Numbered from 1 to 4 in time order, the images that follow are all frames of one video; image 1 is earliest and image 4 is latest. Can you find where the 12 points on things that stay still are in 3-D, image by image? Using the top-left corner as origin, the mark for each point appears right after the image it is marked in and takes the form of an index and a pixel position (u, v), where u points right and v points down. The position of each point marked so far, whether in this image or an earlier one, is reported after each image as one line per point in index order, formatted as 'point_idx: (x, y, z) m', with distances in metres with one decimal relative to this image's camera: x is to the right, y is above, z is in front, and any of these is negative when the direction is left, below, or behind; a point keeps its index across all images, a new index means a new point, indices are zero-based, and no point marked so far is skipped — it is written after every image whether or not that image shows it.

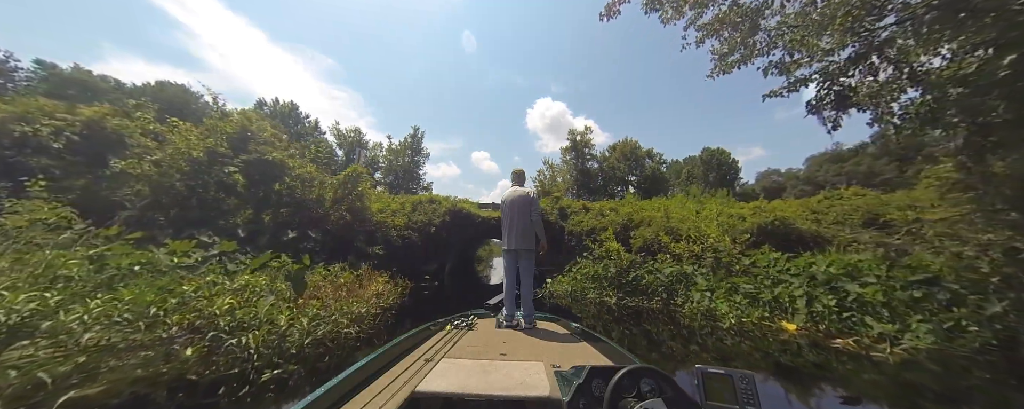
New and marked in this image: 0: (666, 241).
0: (+3.2, -0.8, +5.9) m
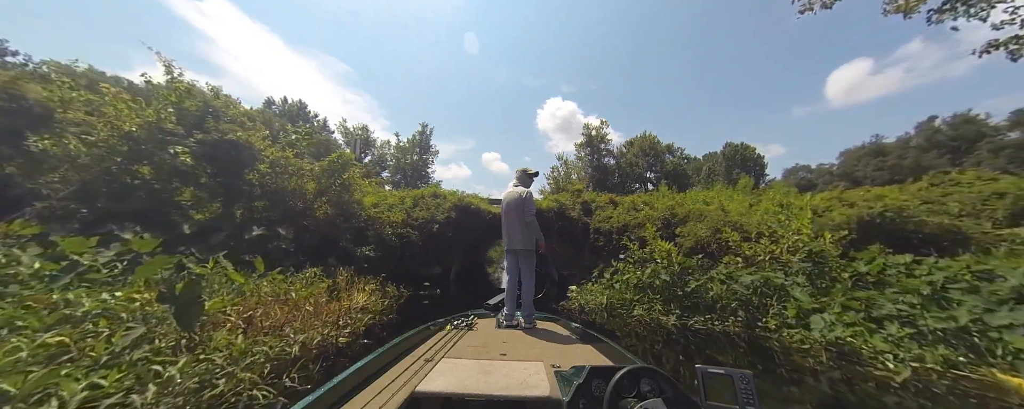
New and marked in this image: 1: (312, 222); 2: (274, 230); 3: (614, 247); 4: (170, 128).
0: (+3.5, -0.6, +4.6) m
1: (-3.8, -0.3, +5.4) m
2: (-4.1, -0.4, +4.8) m
3: (+2.4, -1.0, +6.7) m
4: (-5.1, +1.1, +4.2) m
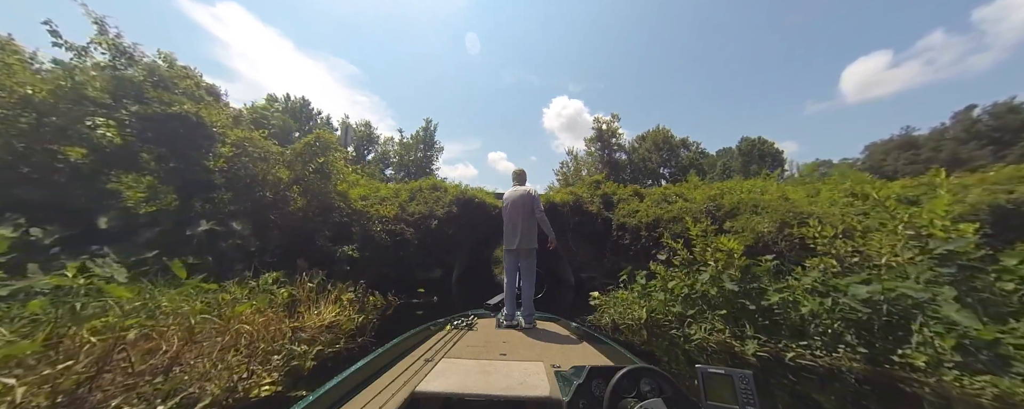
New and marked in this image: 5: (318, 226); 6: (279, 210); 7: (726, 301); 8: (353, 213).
0: (+3.7, -0.4, +3.5) m
1: (-3.7, -0.2, +4.5) m
2: (-3.9, -0.3, +3.9) m
3: (+2.7, -0.8, +5.7) m
4: (-5.0, +1.3, +3.4) m
5: (-3.3, -0.4, +4.8) m
6: (-3.7, -0.1, +4.5) m
7: (+2.3, -1.1, +3.1) m
8: (-3.0, -0.2, +5.3) m
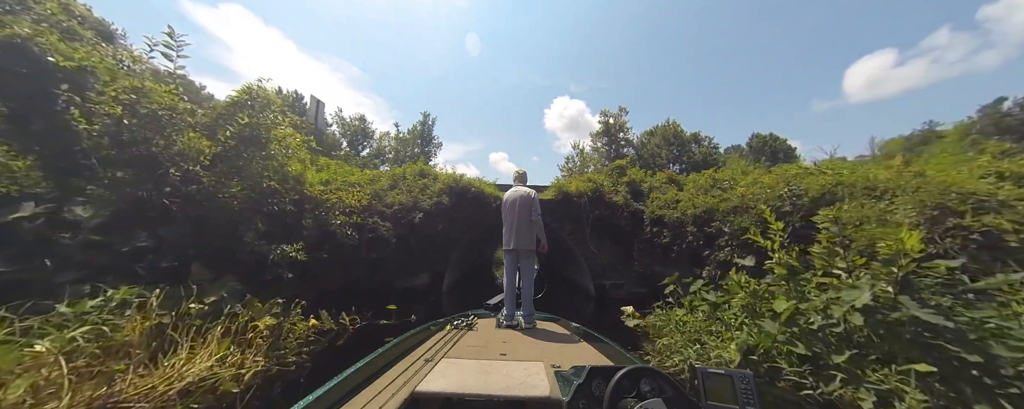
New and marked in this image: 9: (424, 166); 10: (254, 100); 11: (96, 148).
0: (+3.8, -0.2, +2.2) m
1: (-3.6, 0.0, +3.2) m
2: (-3.8, -0.1, +2.6) m
3: (+2.7, -0.6, +4.4) m
4: (-4.9, +1.5, +2.0) m
5: (-3.2, -0.2, +3.5) m
6: (-3.6, +0.1, +3.2) m
7: (+2.4, -0.9, +1.8) m
8: (-2.9, +0.1, +4.0) m
9: (-2.0, +0.9, +6.4) m
10: (-3.2, +1.3, +3.6) m
11: (-4.2, +0.6, +2.8) m
